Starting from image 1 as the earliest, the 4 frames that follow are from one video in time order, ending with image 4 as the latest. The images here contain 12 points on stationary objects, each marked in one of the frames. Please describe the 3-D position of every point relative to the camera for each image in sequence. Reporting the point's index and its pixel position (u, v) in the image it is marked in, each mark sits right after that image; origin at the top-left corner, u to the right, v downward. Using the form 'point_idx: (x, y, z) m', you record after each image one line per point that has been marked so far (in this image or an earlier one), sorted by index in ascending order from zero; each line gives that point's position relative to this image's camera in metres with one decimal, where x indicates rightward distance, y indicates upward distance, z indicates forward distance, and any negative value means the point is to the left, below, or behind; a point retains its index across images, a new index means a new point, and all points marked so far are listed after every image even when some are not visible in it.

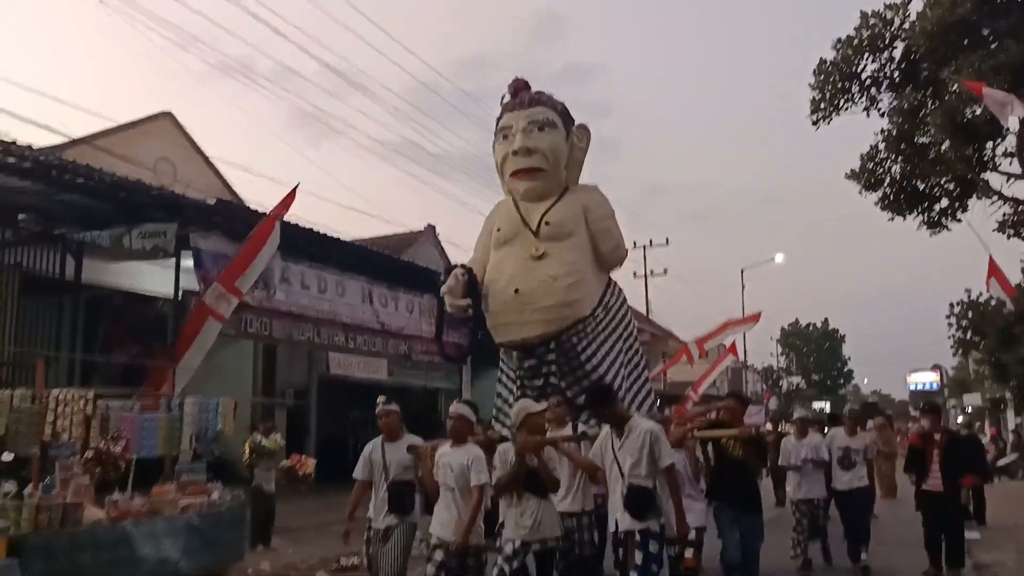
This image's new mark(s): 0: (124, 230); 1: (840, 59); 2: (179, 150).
0: (-4.0, +0.6, +9.4) m
1: (+3.9, +2.7, +10.9) m
2: (-4.9, +2.1, +13.3) m
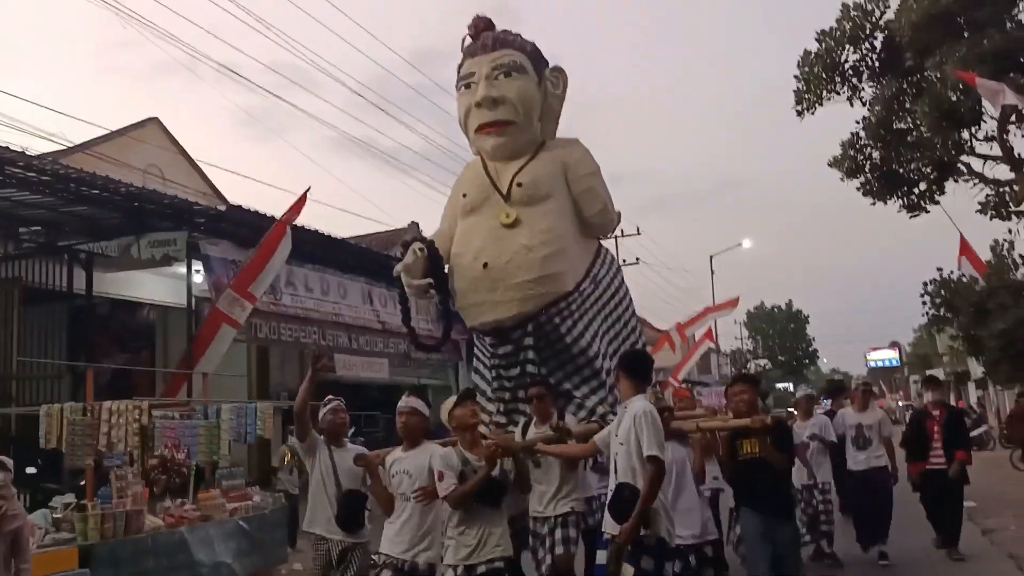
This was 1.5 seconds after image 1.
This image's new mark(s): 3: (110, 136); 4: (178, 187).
0: (-3.9, +0.5, +9.5) m
1: (+3.8, +2.9, +11.3) m
2: (-5.1, +2.0, +13.3) m
3: (-5.4, +2.1, +12.3) m
4: (-4.8, +1.5, +13.2) m
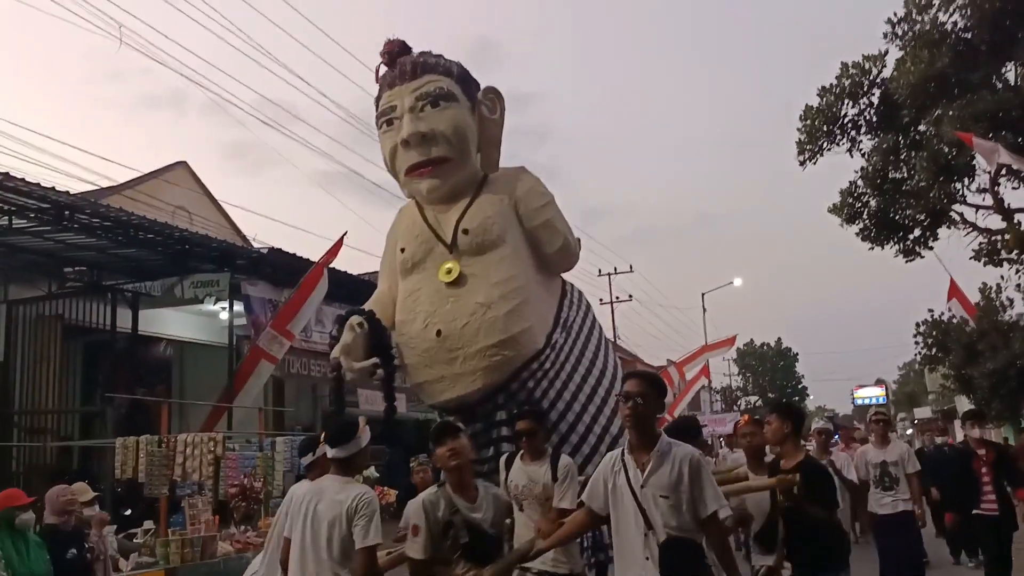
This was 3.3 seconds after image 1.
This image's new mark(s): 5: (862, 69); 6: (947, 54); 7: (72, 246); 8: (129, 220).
0: (-3.7, +0.1, +9.9) m
1: (+4.1, +2.4, +11.9) m
2: (-4.9, +1.4, +13.8) m
3: (-5.2, +1.5, +12.8) m
4: (-4.6, +0.9, +13.7) m
5: (+4.5, +2.8, +11.6) m
6: (+4.8, +2.6, +10.1) m
7: (-4.4, +0.4, +9.1) m
8: (-3.5, +0.6, +8.2) m
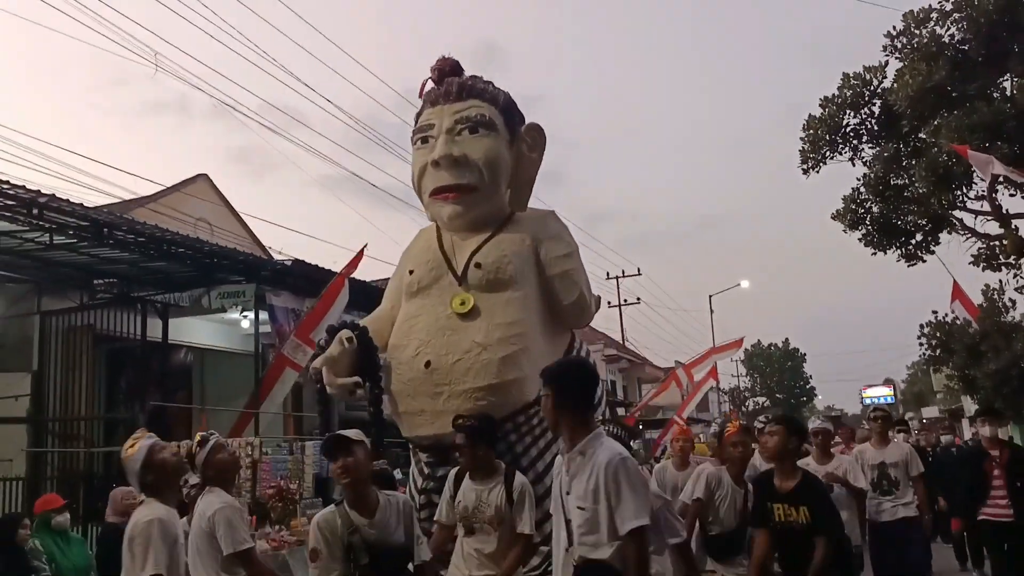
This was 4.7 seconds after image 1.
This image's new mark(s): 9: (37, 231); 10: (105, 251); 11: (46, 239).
0: (-3.5, 0.0, +10.3) m
1: (+4.2, +2.3, +12.3) m
2: (-4.7, +1.3, +14.2) m
3: (-5.0, +1.4, +13.2) m
4: (-4.4, +0.8, +14.1) m
5: (+4.6, +2.7, +11.9) m
6: (+4.9, +2.5, +10.4) m
7: (-4.3, +0.3, +9.5) m
8: (-3.3, +0.5, +8.6) m
9: (-4.2, +0.5, +8.0) m
10: (-4.0, +0.4, +8.9) m
11: (-4.3, +0.5, +8.4) m
